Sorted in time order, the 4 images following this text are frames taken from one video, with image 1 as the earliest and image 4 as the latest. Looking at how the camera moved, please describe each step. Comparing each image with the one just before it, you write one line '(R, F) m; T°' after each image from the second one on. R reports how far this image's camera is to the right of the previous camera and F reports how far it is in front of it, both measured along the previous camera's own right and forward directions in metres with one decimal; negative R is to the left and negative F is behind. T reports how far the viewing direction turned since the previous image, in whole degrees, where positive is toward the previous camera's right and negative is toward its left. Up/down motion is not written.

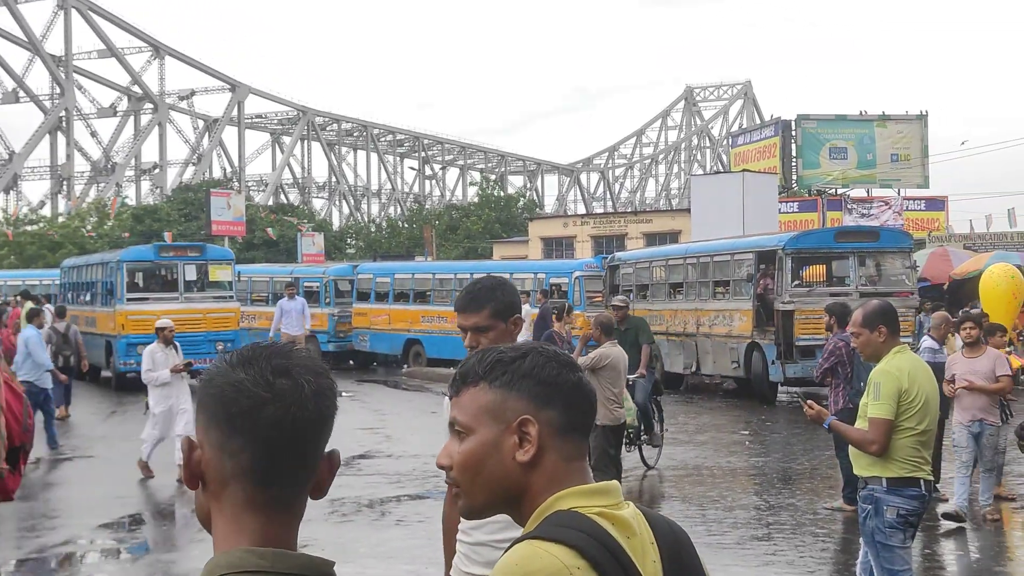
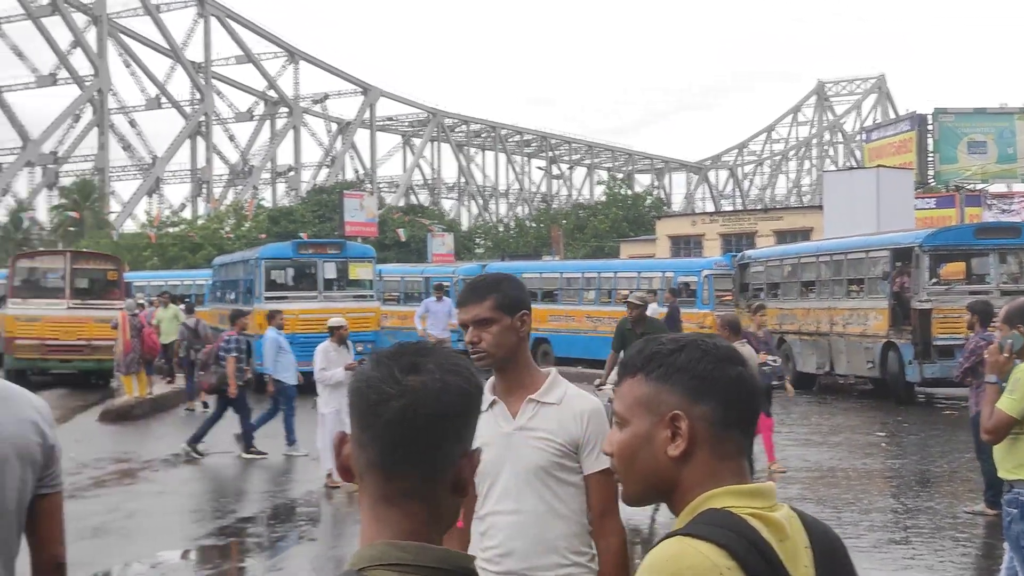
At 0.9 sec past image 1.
(-0.1, 0.0) m; -6°
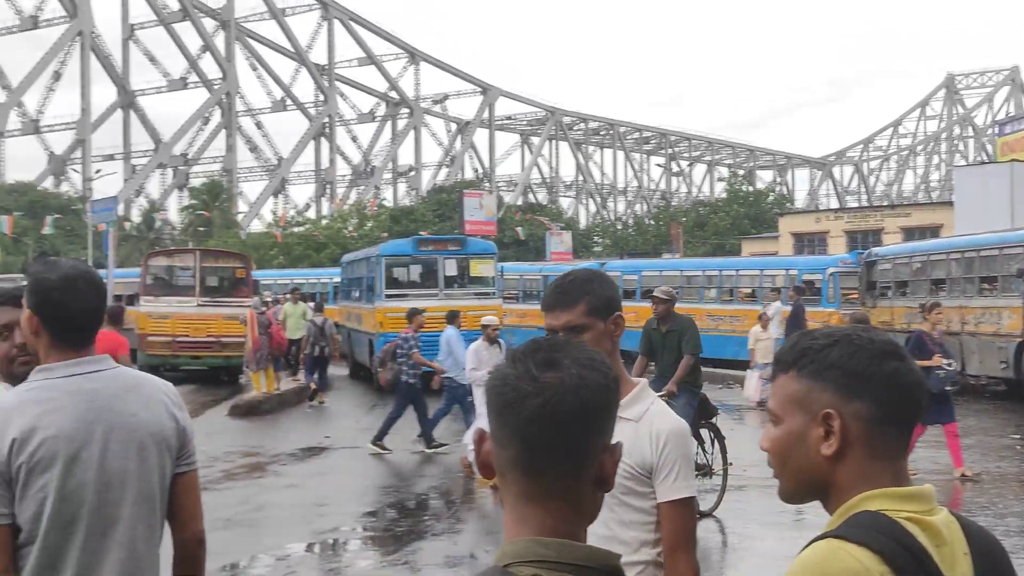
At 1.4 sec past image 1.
(-0.1, 0.0) m; -5°
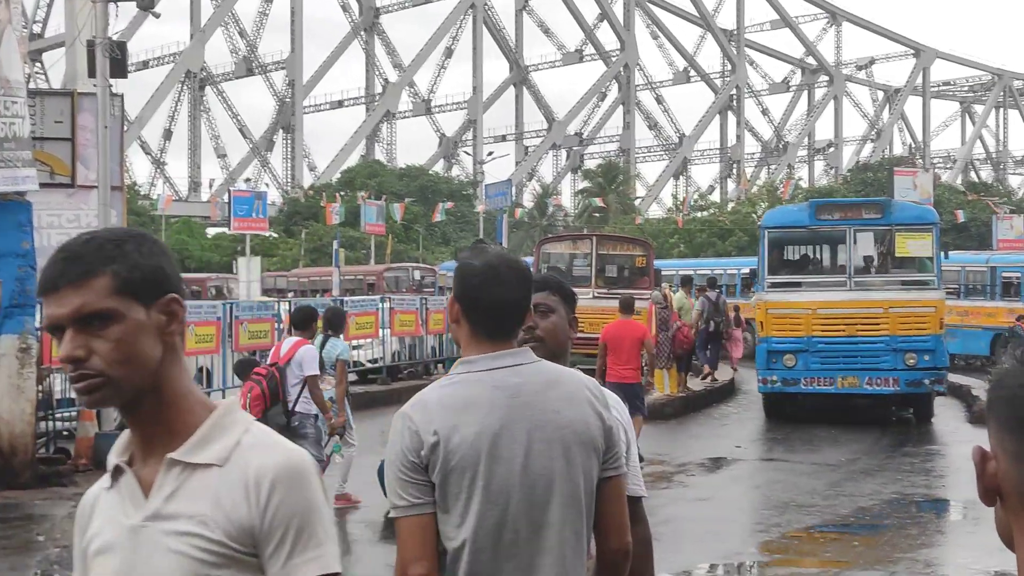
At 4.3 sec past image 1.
(-0.8, +1.2) m; -15°
